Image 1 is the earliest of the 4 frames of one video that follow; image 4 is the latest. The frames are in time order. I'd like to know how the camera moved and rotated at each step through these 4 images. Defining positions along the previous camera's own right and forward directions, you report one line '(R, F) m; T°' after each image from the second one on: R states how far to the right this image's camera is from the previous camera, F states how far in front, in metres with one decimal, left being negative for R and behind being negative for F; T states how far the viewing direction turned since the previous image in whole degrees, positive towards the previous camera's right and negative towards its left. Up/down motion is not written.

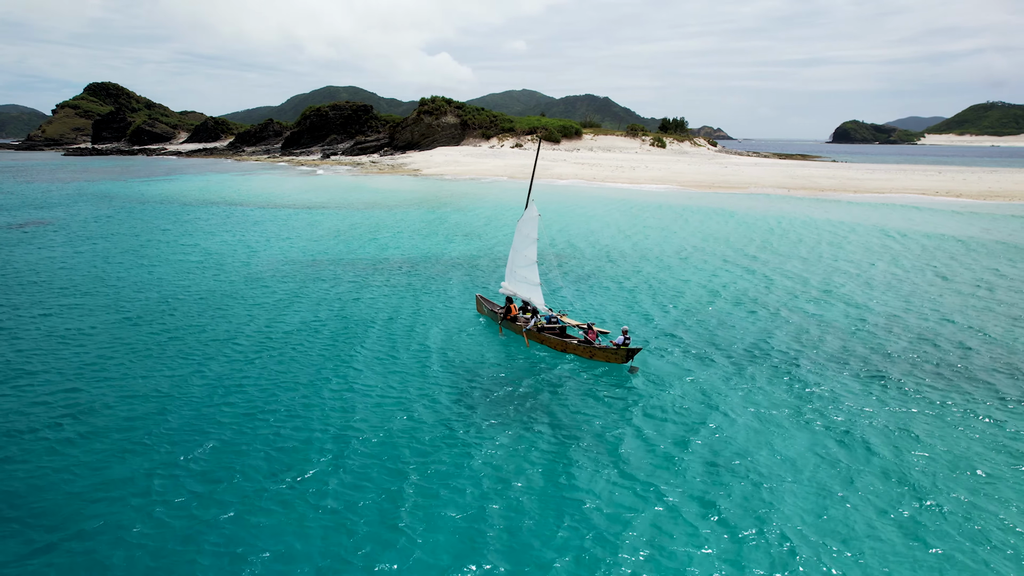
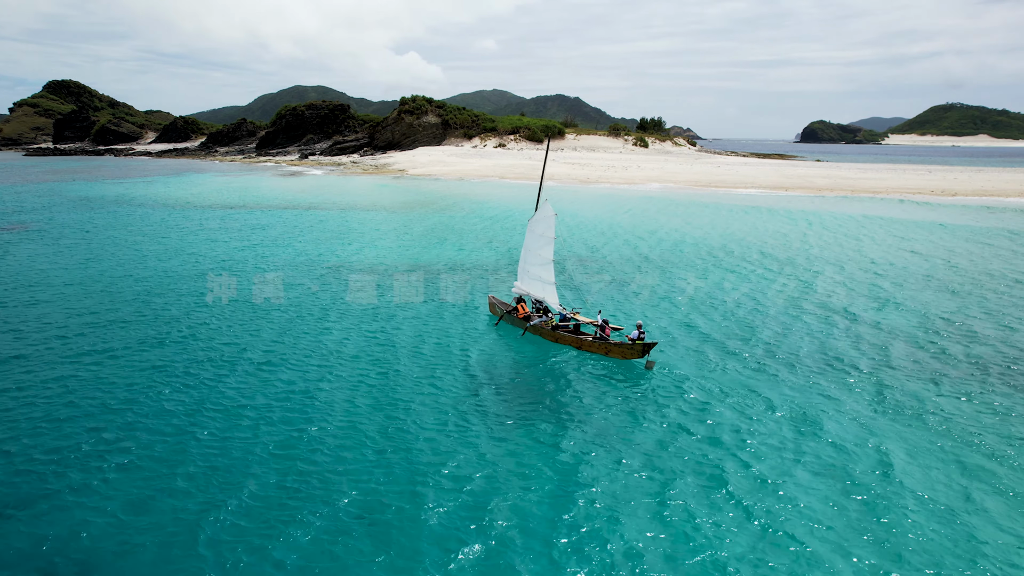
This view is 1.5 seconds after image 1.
(-1.0, +0.2) m; +2°
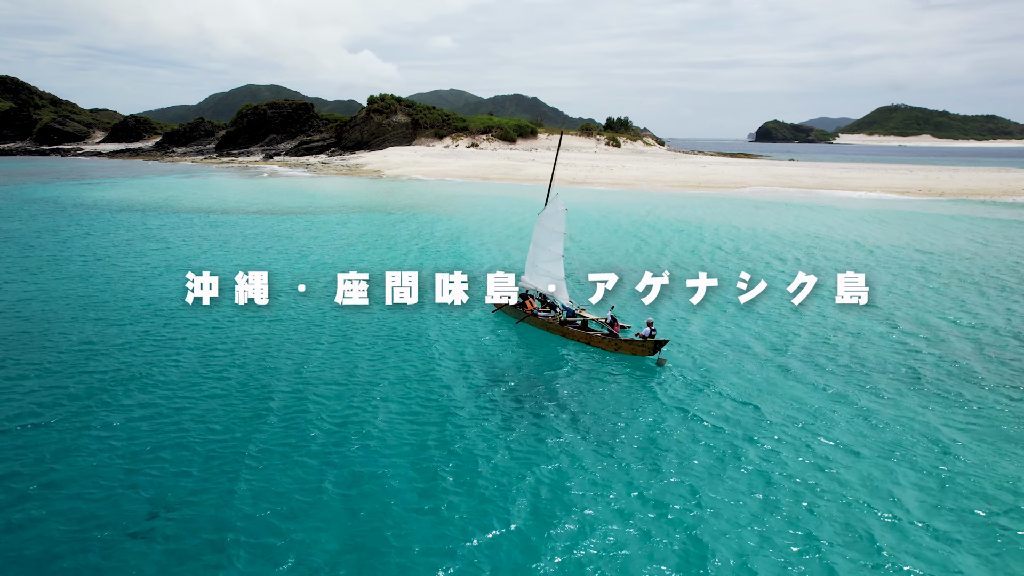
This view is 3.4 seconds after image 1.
(-1.2, +0.4) m; +3°
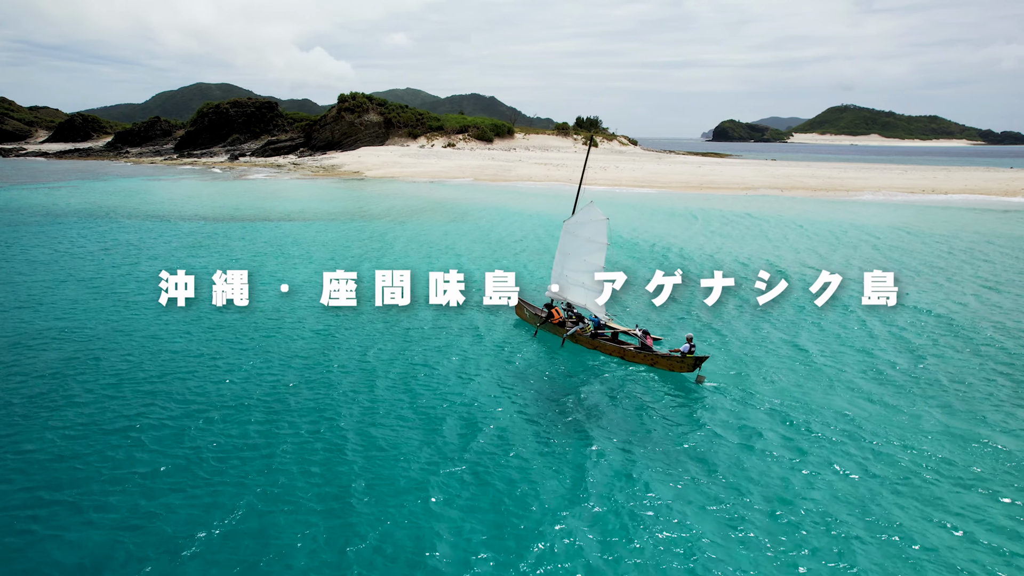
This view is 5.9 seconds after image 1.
(-1.8, +0.4) m; +3°
